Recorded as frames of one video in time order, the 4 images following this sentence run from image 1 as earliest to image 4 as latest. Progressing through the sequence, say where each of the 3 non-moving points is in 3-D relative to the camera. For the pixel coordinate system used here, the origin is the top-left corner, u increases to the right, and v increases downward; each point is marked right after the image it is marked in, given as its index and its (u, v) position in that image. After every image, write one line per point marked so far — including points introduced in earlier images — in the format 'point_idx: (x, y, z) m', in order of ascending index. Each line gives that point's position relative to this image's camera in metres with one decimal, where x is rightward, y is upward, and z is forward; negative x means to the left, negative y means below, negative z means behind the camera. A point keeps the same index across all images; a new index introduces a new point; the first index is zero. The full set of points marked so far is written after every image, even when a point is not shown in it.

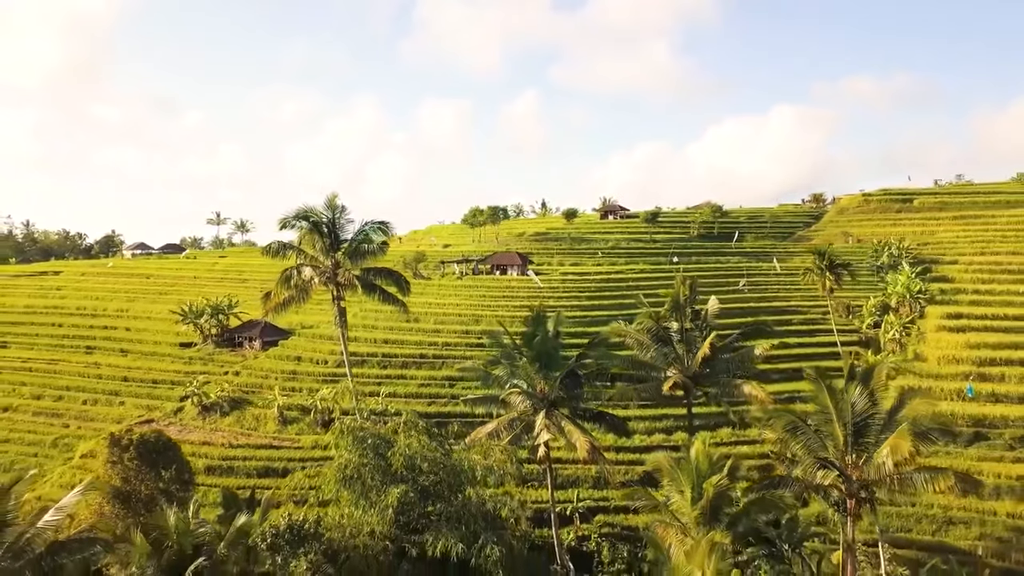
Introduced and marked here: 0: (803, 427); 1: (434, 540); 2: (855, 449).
0: (+7.9, -3.8, +17.4) m
1: (-2.2, -7.1, +17.8) m
2: (+9.3, -4.3, +16.9) m
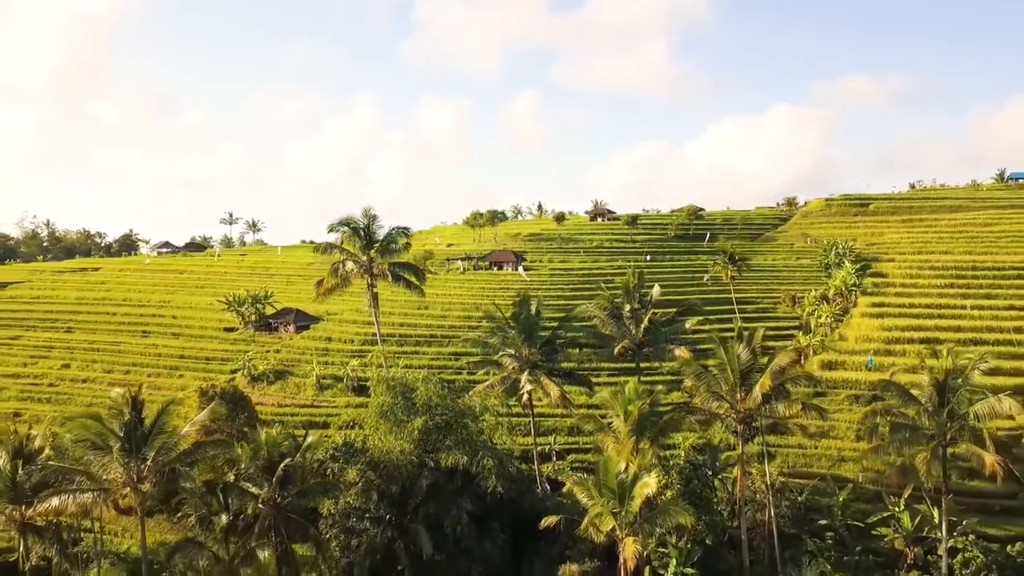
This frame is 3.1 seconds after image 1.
0: (+7.5, -3.3, +24.7) m
1: (-2.6, -6.6, +25.2) m
2: (+8.9, -3.8, +24.3) m
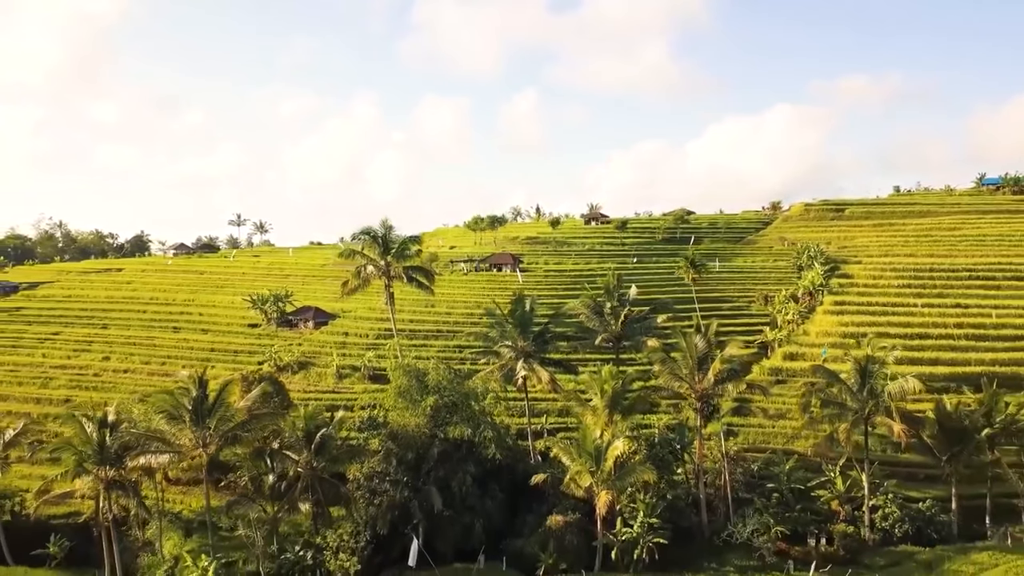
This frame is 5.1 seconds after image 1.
0: (+7.3, -3.3, +29.7) m
1: (-2.8, -6.6, +30.2) m
2: (+8.7, -3.8, +29.3) m
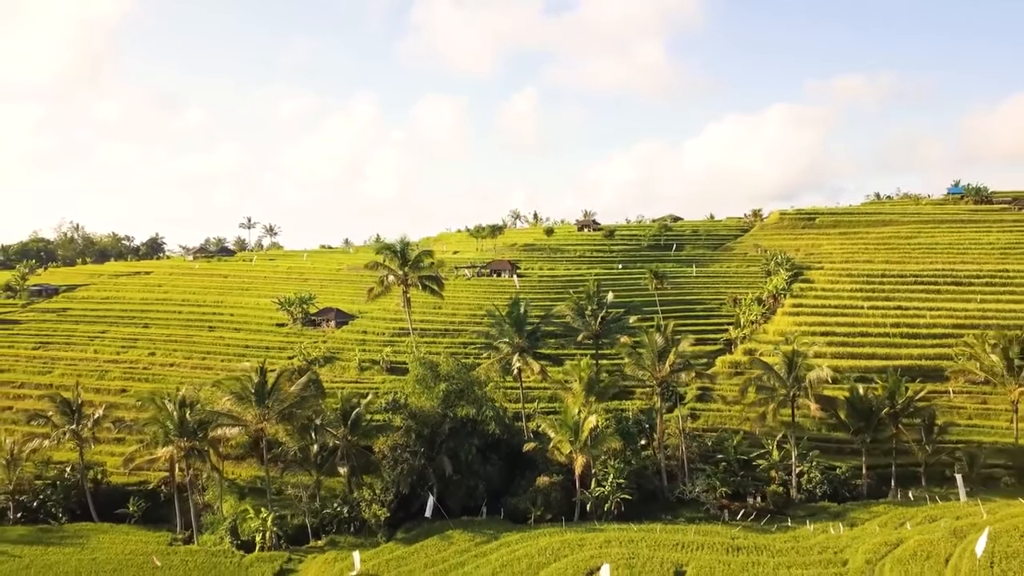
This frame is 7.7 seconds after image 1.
0: (+7.1, -3.8, +36.8) m
1: (-3.0, -7.1, +37.3) m
2: (+8.5, -4.3, +36.4) m
